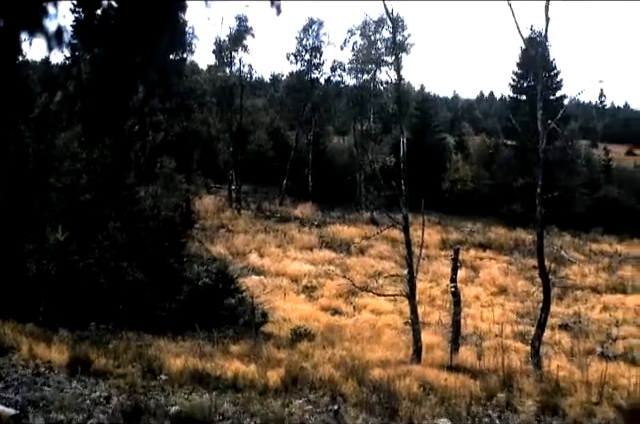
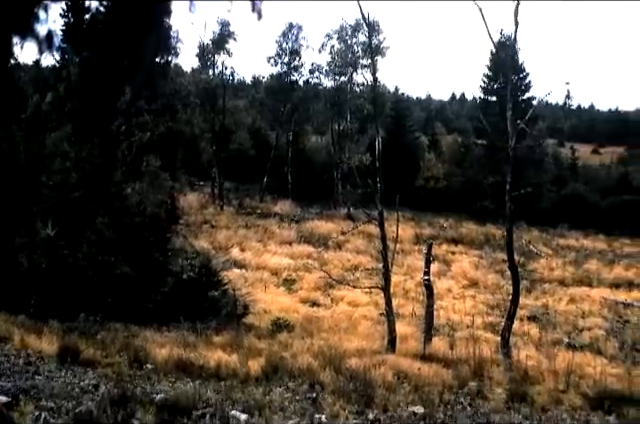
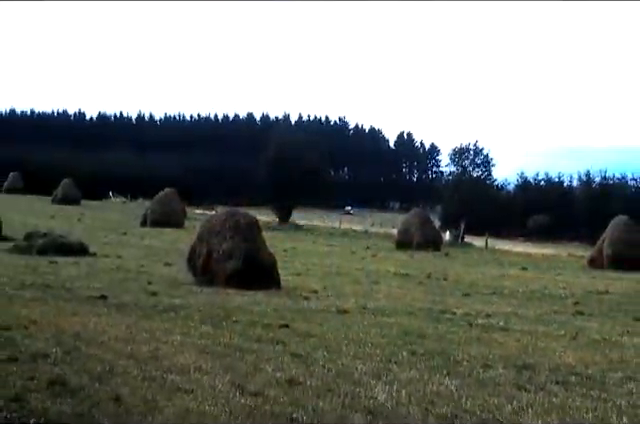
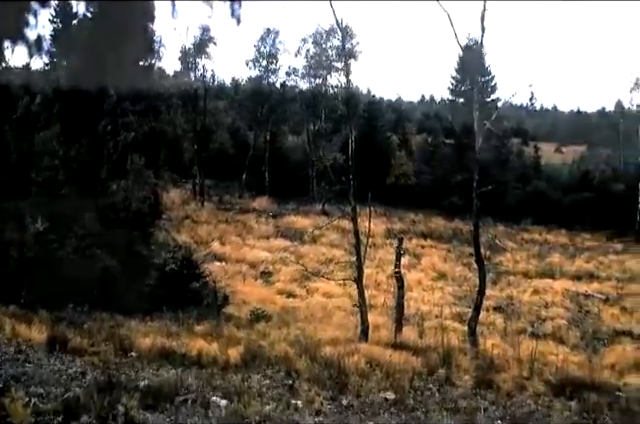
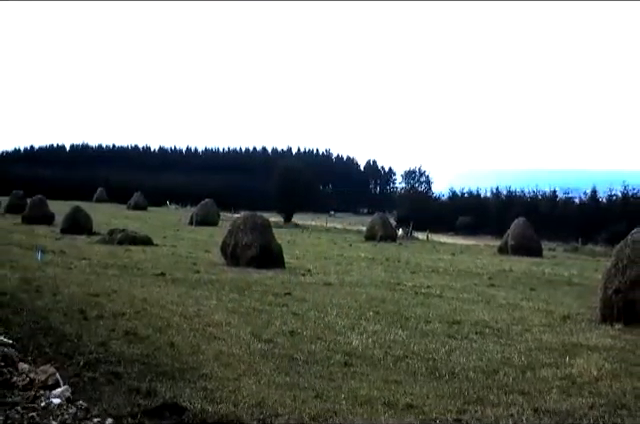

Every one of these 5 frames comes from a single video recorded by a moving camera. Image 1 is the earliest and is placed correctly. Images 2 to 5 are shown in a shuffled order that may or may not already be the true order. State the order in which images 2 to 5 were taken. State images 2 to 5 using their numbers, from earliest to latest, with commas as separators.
2, 4, 3, 5
